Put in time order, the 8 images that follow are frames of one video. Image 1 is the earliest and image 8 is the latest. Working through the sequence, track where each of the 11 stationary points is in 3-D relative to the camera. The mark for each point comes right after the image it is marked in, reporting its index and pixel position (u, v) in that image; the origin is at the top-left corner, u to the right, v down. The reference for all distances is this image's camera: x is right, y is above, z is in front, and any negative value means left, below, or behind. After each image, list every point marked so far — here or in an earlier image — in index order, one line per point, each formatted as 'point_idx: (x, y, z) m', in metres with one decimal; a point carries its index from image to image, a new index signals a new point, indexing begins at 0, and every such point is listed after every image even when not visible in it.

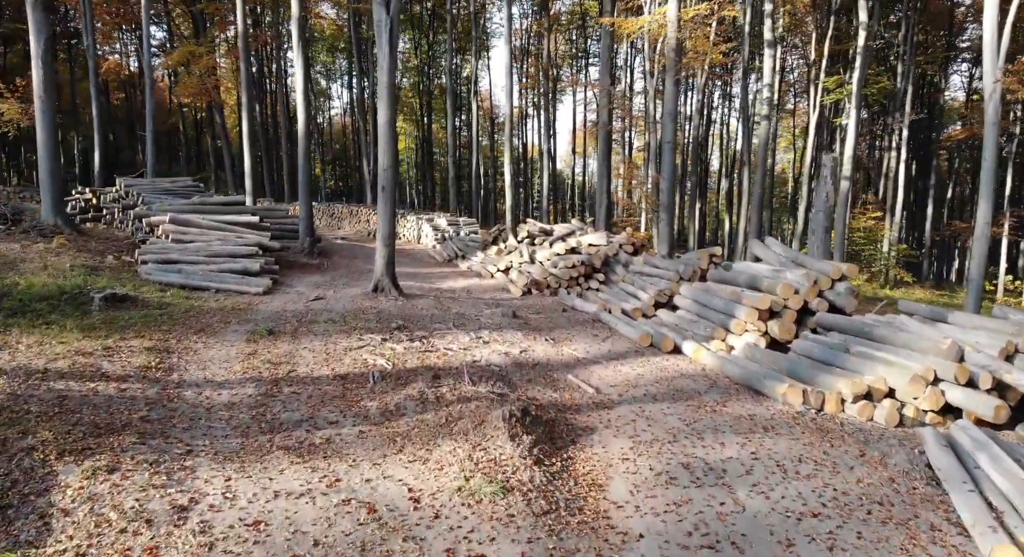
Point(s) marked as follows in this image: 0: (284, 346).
0: (-2.8, -0.8, +7.2) m
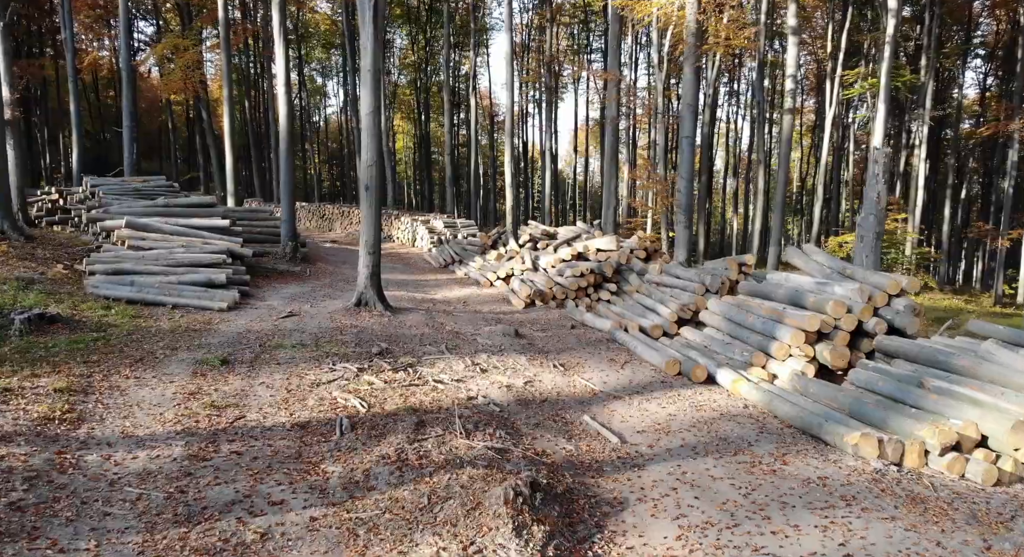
0: (-2.7, -1.0, +5.9) m
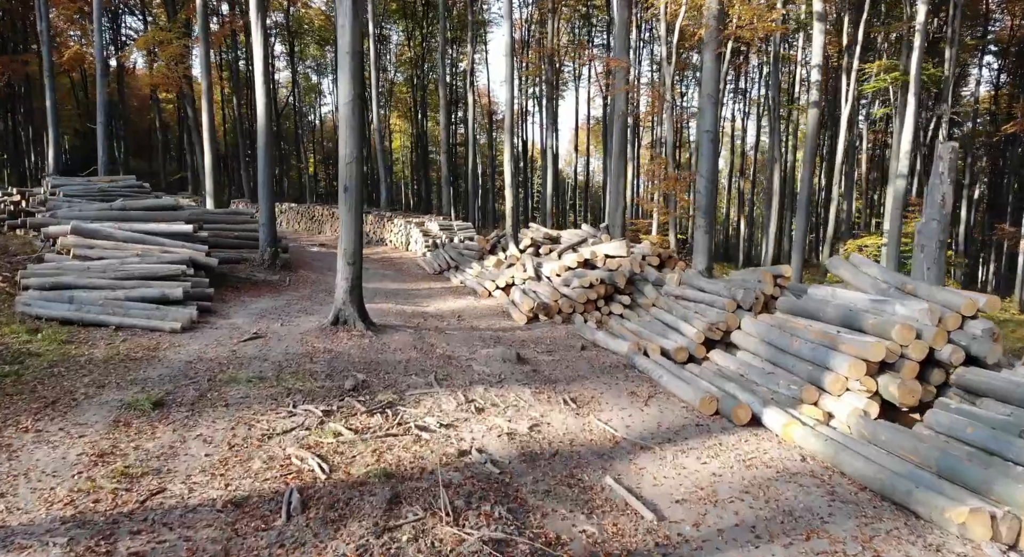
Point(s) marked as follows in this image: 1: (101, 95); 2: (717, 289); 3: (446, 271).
0: (-2.7, -1.2, +4.7) m
1: (-13.6, +6.1, +19.9) m
2: (+2.8, -0.1, +8.3) m
3: (-1.7, +0.2, +15.6) m
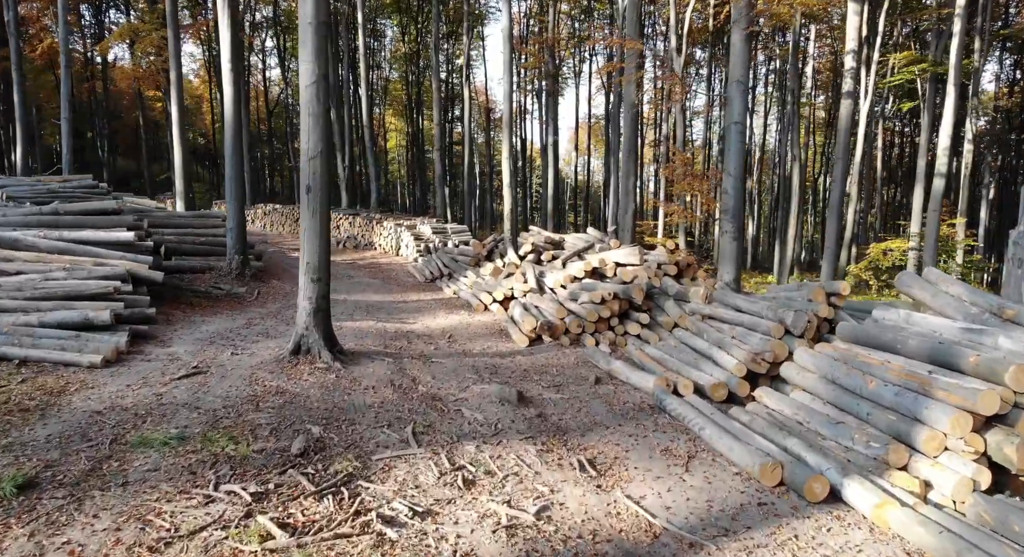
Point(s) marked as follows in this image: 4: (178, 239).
0: (-2.7, -1.4, +3.3) m
1: (-13.7, +5.8, +18.4) m
2: (+2.8, -0.4, +6.9) m
3: (-1.8, 0.0, +14.1) m
4: (-6.4, +0.8, +11.5) m
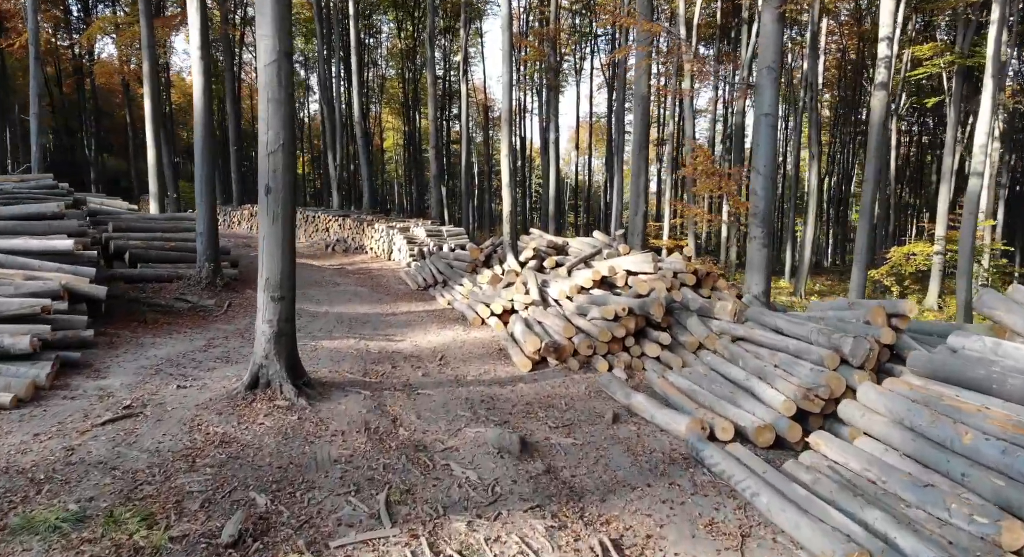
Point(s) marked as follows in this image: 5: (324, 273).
0: (-2.7, -1.6, +2.2) m
1: (-13.7, +5.7, +17.3) m
2: (+2.8, -0.5, +5.8) m
3: (-1.8, -0.2, +13.1) m
4: (-6.4, +0.6, +10.4) m
5: (-4.3, +0.1, +13.6) m
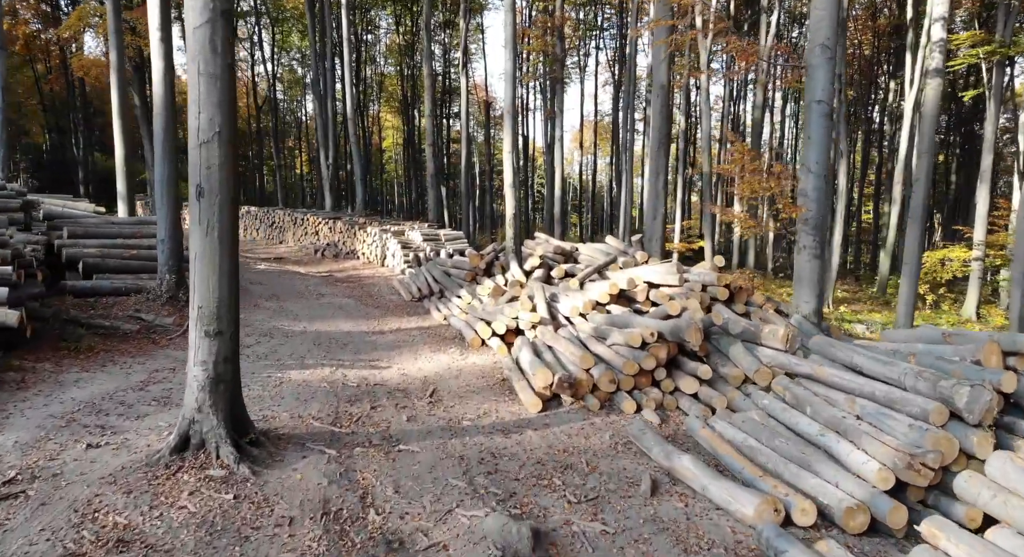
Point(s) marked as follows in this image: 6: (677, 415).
0: (-2.6, -1.8, +0.9) m
1: (-13.6, +5.5, +16.1) m
2: (+2.9, -0.7, +4.5) m
3: (-1.7, -0.4, +11.8) m
4: (-6.3, +0.4, +9.1) m
5: (-4.2, -0.1, +12.4) m
6: (+1.7, -1.4, +6.0) m
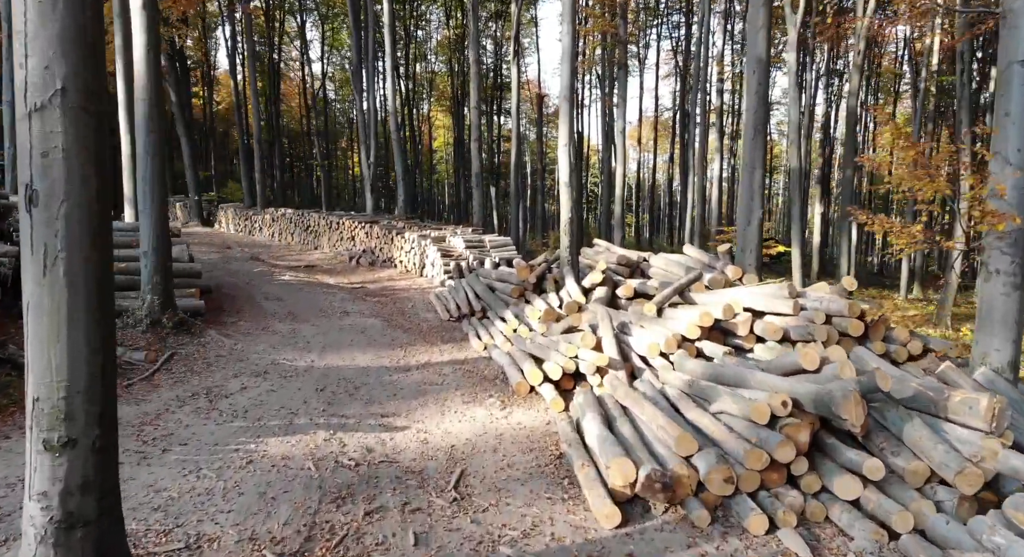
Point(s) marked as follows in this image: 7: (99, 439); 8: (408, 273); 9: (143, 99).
0: (-2.6, -2.1, -0.7) m
1: (-12.2, +5.3, +15.3) m
2: (+3.2, -1.0, +2.4) m
3: (-0.8, -0.7, +10.0) m
4: (-5.6, +0.2, +7.7) m
5: (-3.2, -0.3, +10.8) m
6: (+2.1, -1.7, +3.9) m
7: (-1.7, -0.7, +2.5) m
8: (-2.4, +0.1, +13.8) m
9: (-4.6, +2.3, +7.6) m
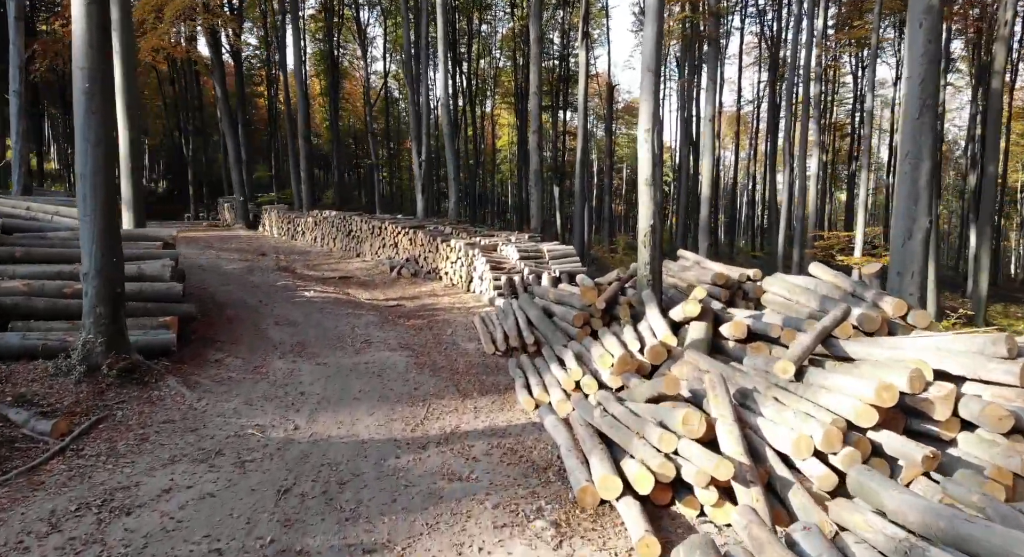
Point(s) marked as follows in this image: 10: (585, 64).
0: (-3.0, -2.3, -2.6) m
1: (-10.7, +5.1, +14.4) m
2: (+3.2, -1.4, -0.1) m
3: (+0.1, -1.0, +7.9) m
4: (-4.9, -0.1, +6.1) m
5: (-2.3, -0.6, +8.9) m
6: (+2.2, -2.0, +1.5) m
7: (-1.7, -1.0, +0.5) m
8: (-1.1, -0.2, +11.8) m
9: (-3.9, +2.0, +5.9) m
10: (+2.3, +6.9, +18.8) m
